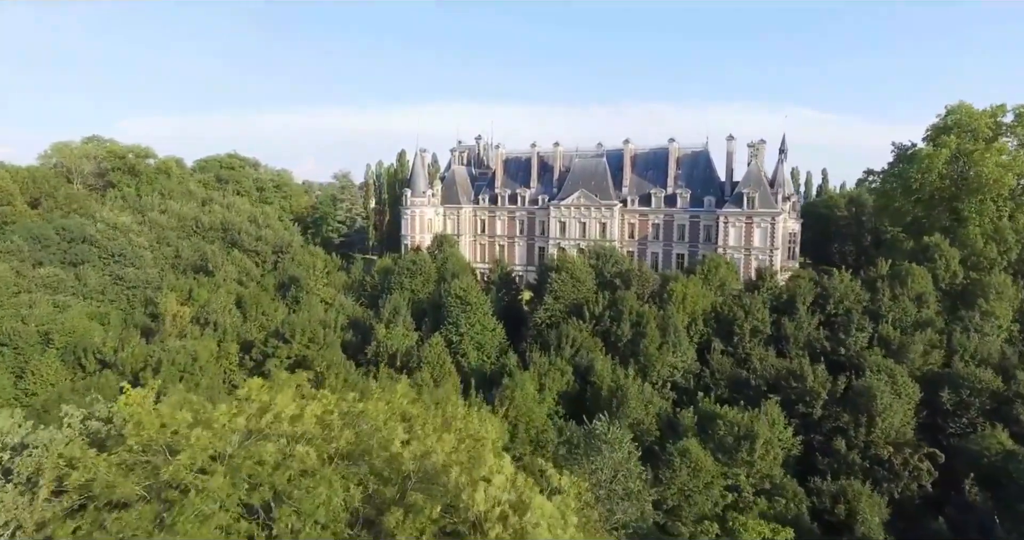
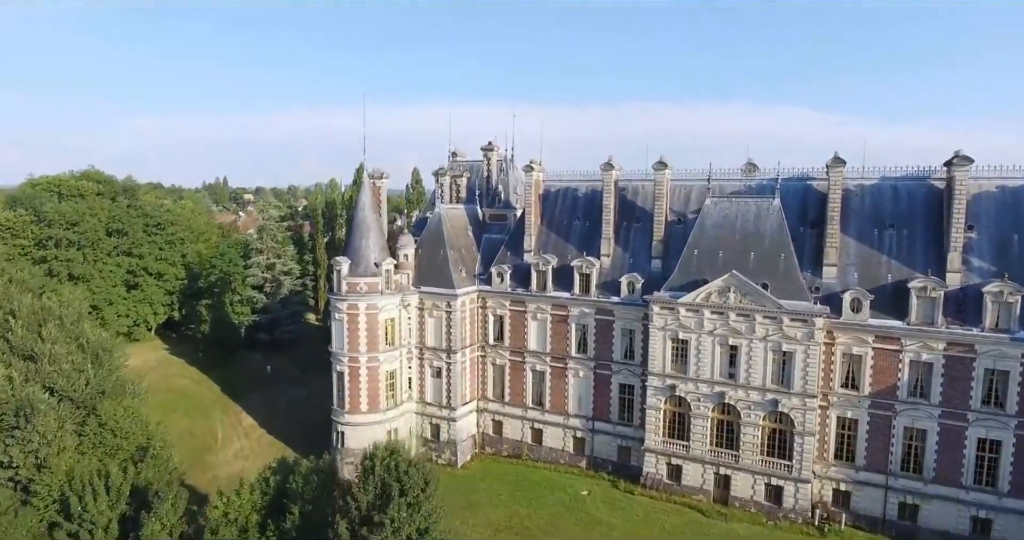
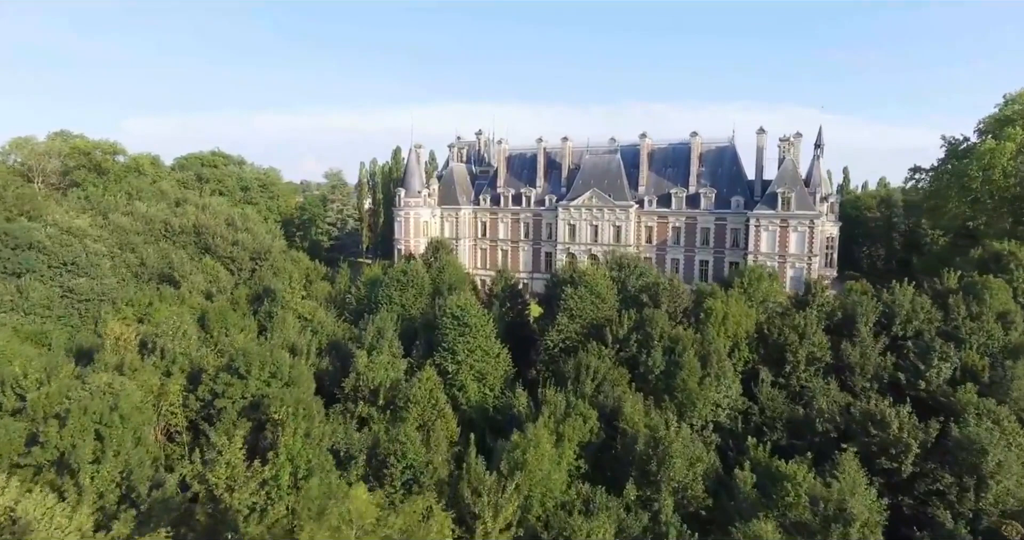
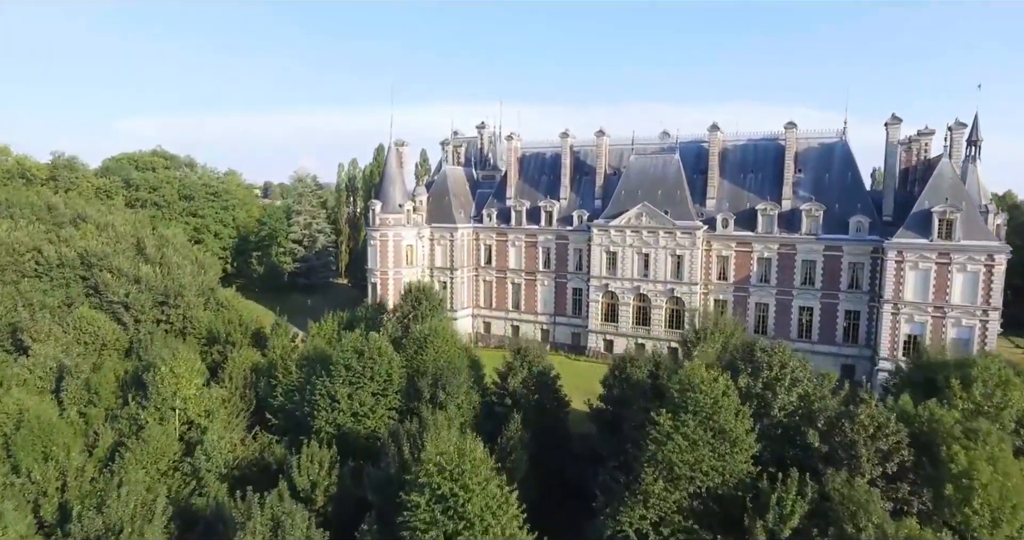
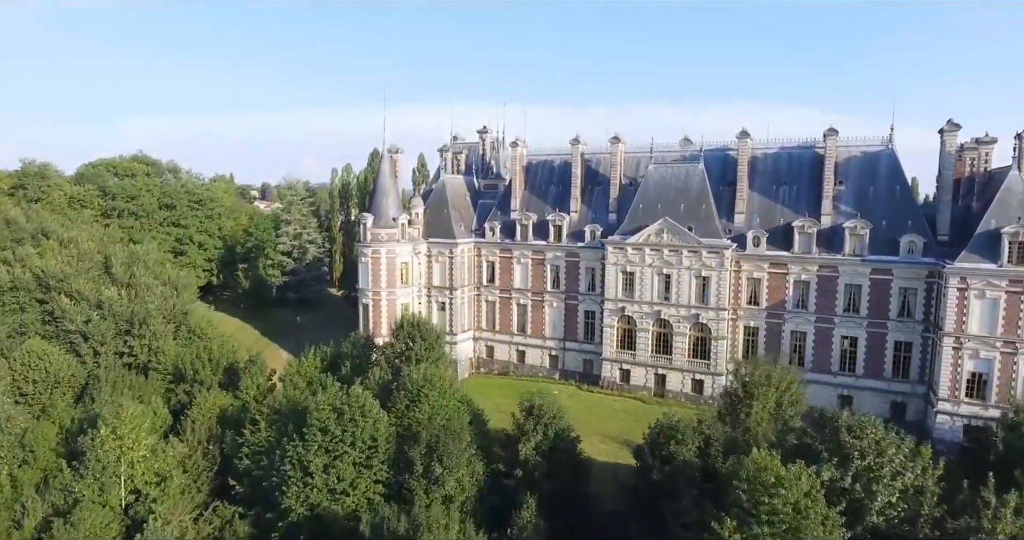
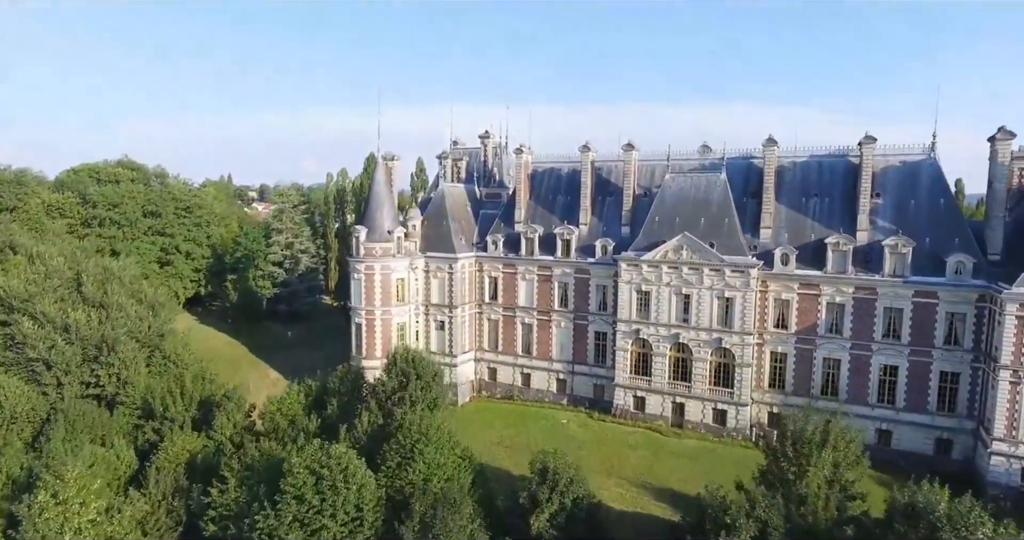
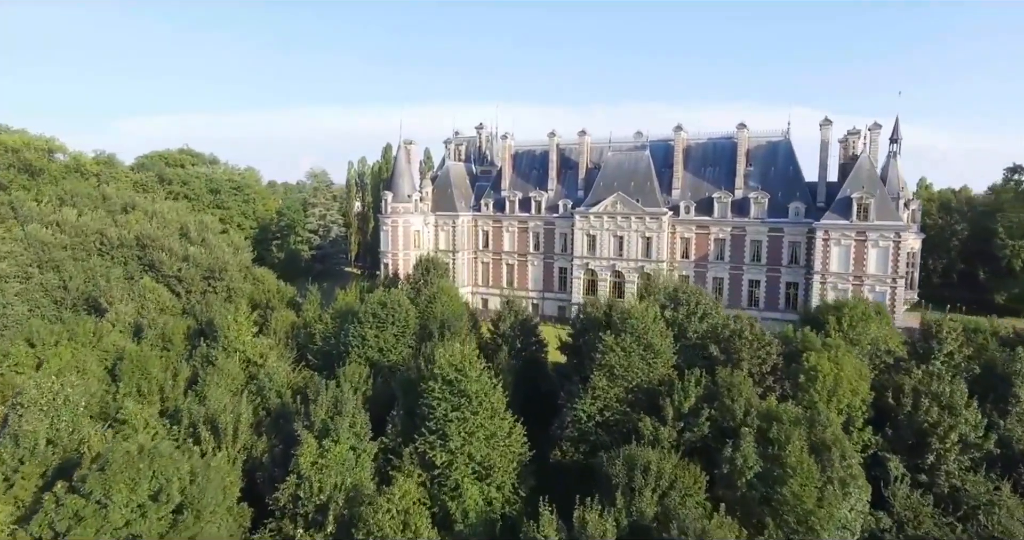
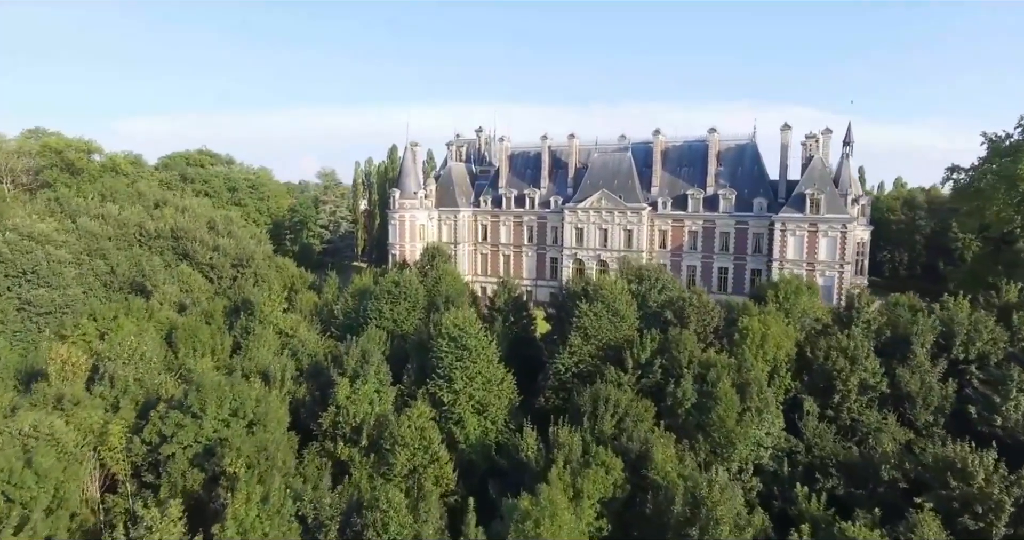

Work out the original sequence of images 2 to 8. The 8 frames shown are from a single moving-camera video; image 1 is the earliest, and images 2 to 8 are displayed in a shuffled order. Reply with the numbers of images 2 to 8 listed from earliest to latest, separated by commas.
3, 8, 7, 4, 5, 6, 2
